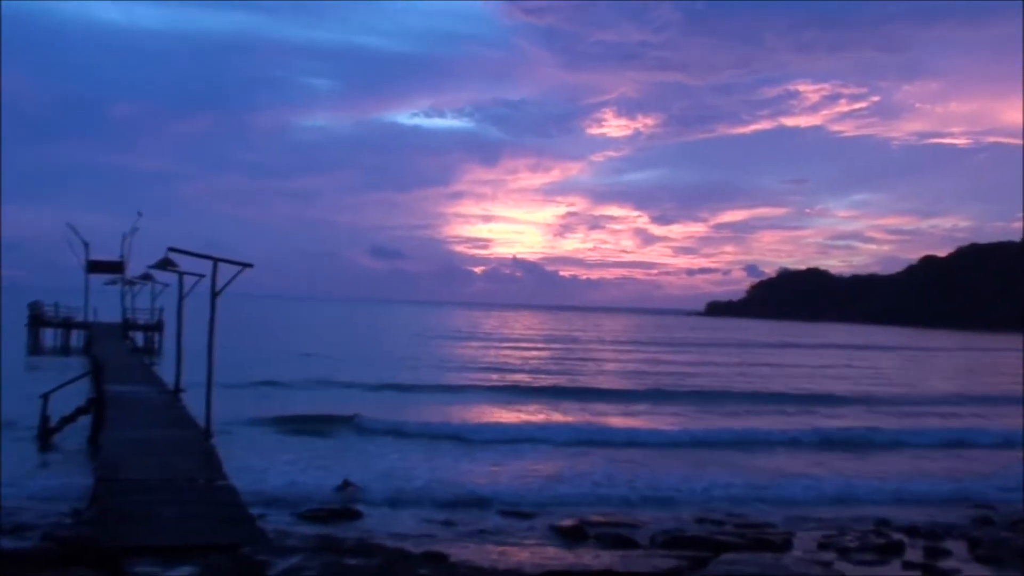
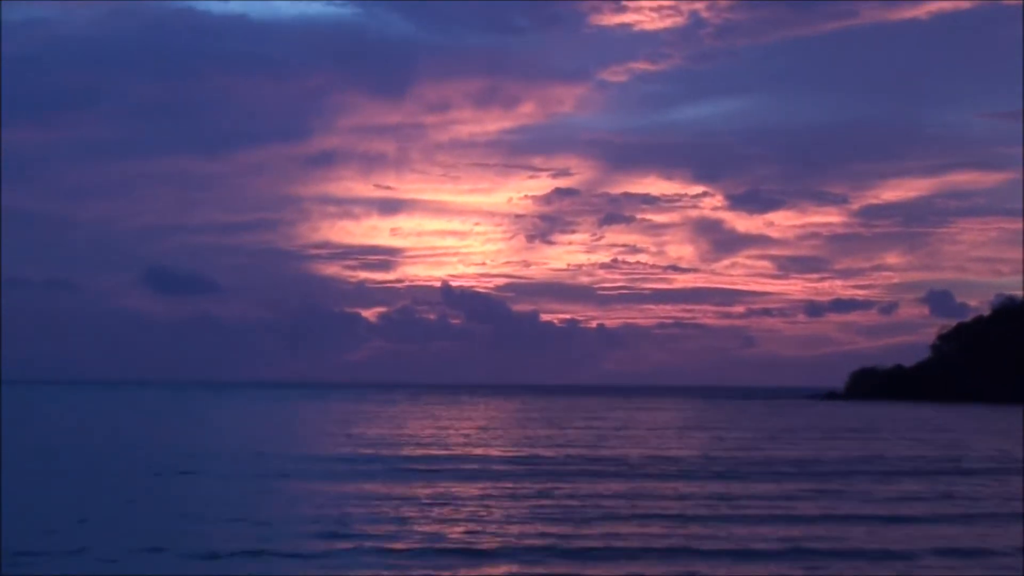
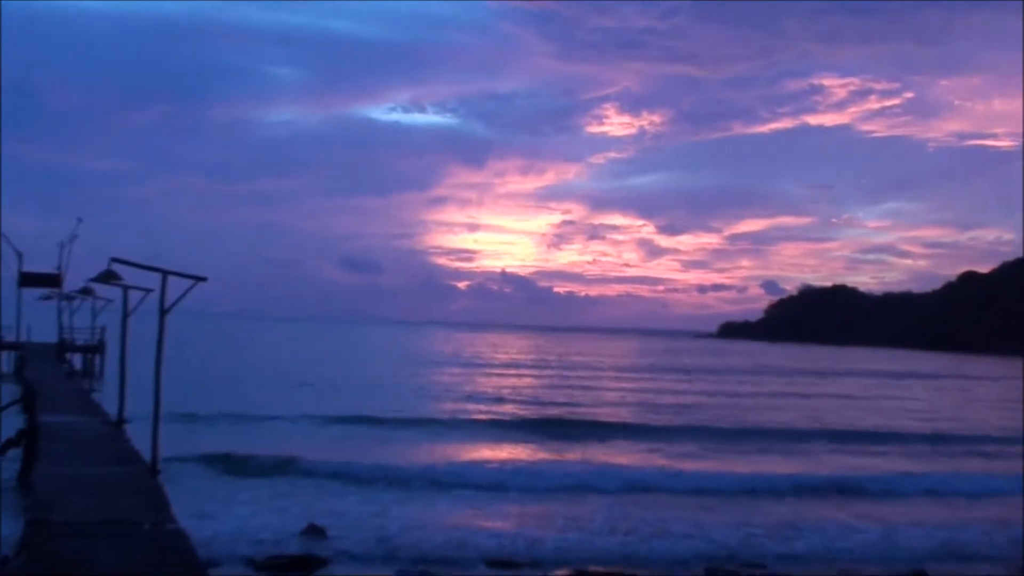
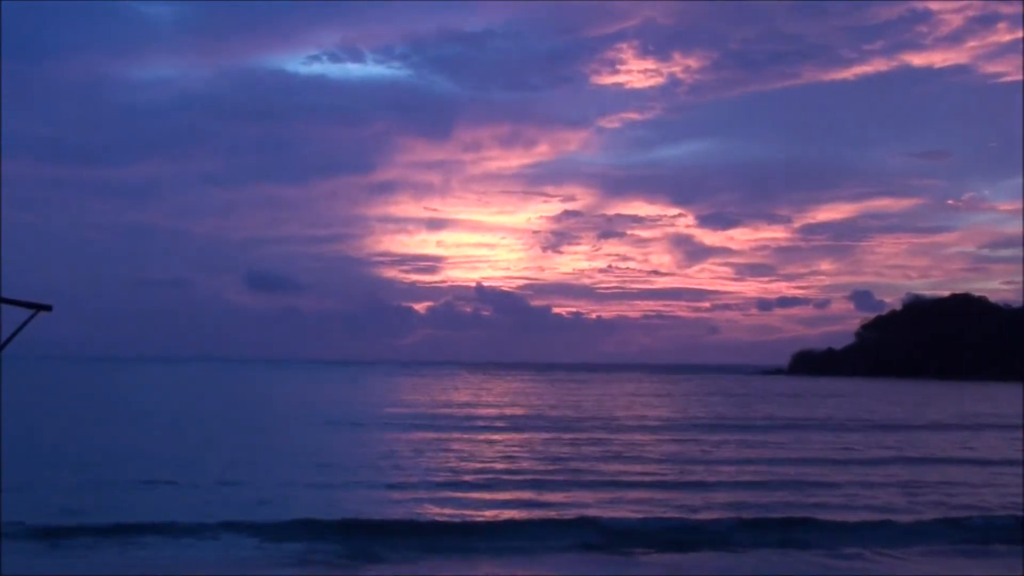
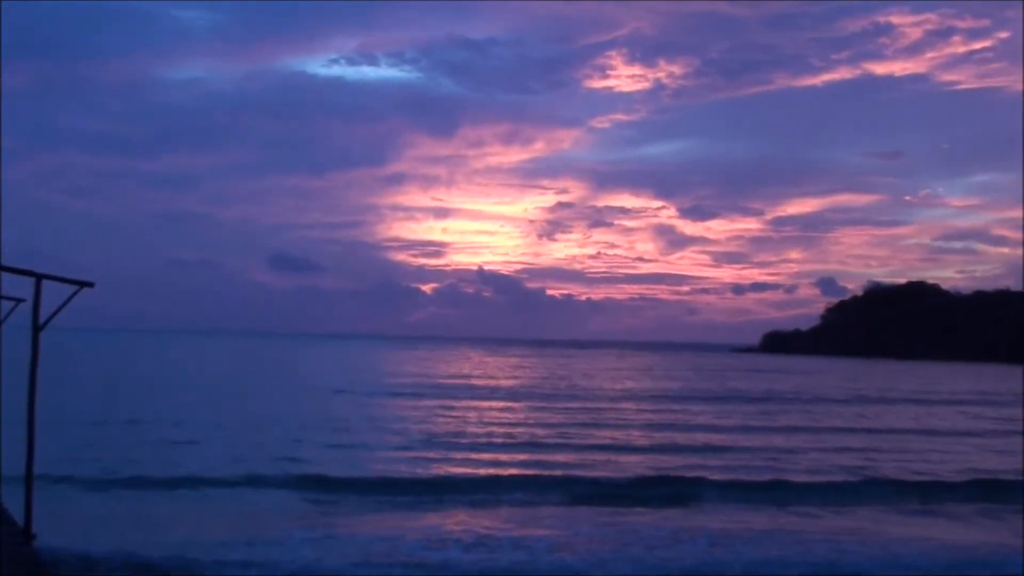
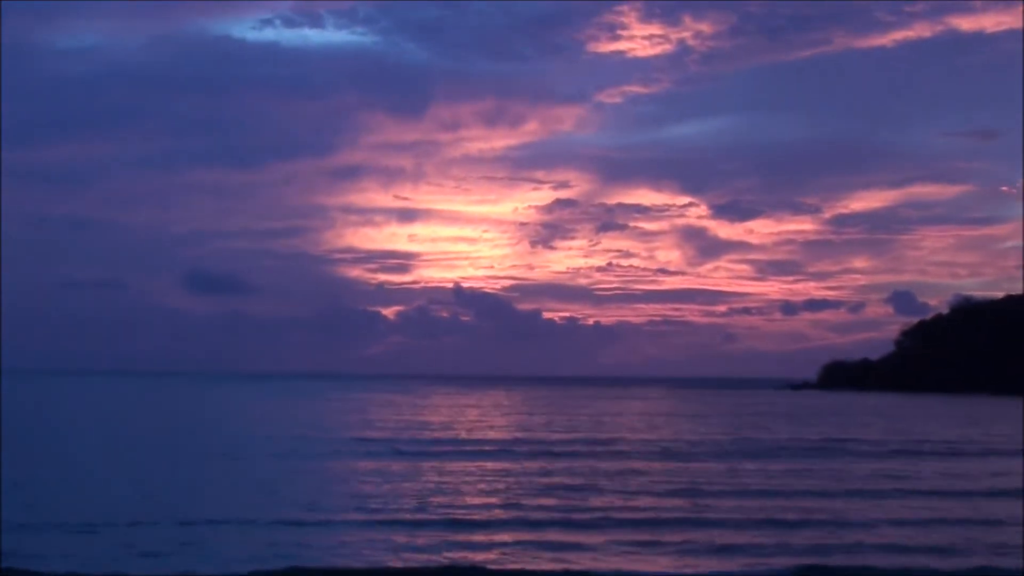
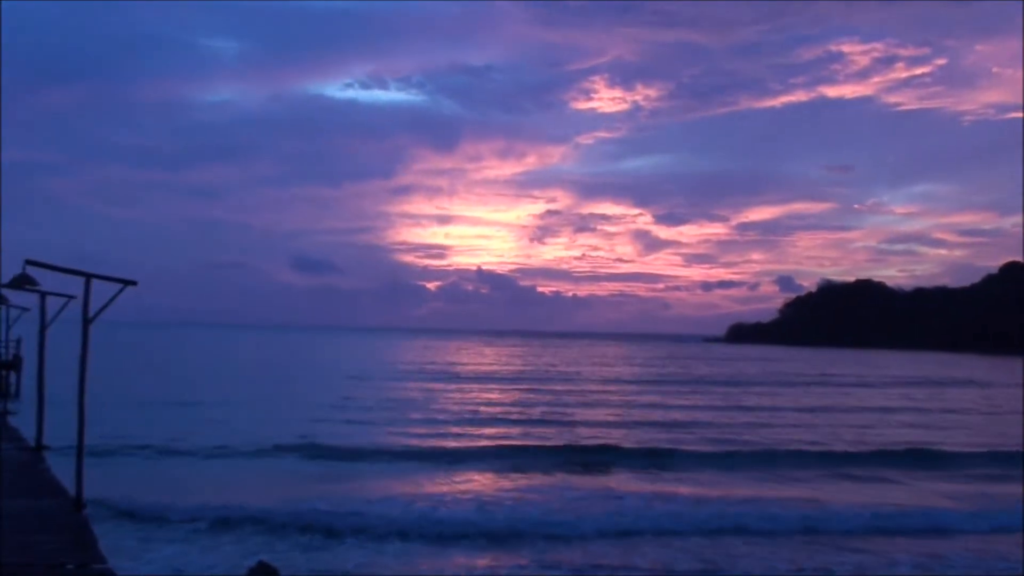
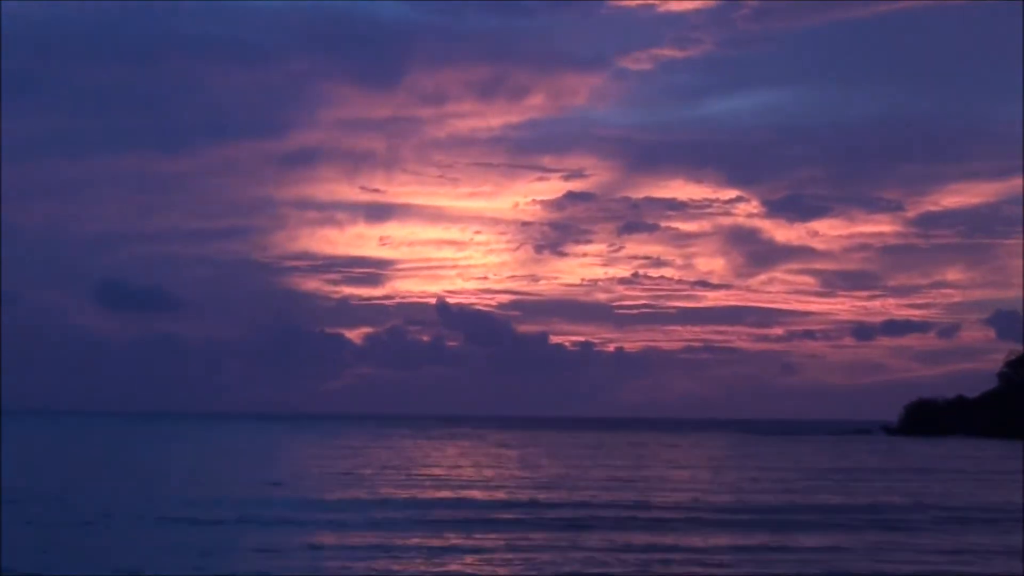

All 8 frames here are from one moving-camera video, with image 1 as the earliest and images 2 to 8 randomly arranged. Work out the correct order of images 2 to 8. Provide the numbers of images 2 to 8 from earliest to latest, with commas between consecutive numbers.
3, 7, 5, 4, 6, 2, 8
